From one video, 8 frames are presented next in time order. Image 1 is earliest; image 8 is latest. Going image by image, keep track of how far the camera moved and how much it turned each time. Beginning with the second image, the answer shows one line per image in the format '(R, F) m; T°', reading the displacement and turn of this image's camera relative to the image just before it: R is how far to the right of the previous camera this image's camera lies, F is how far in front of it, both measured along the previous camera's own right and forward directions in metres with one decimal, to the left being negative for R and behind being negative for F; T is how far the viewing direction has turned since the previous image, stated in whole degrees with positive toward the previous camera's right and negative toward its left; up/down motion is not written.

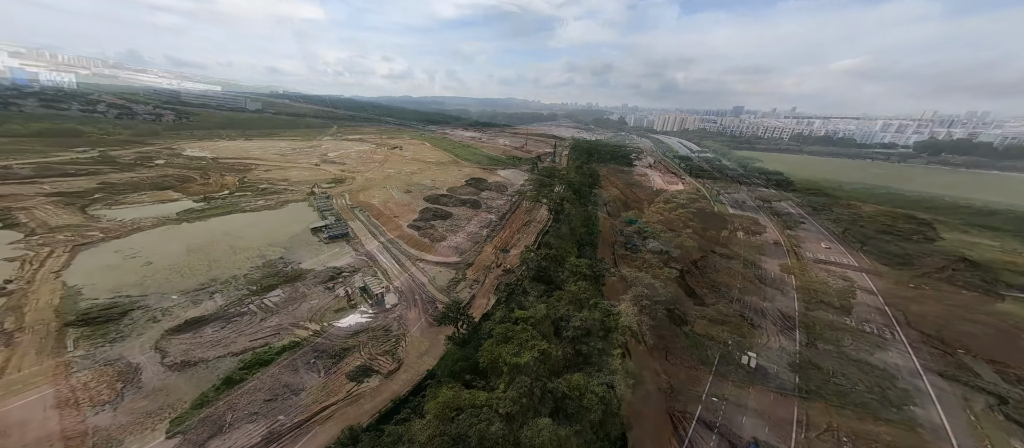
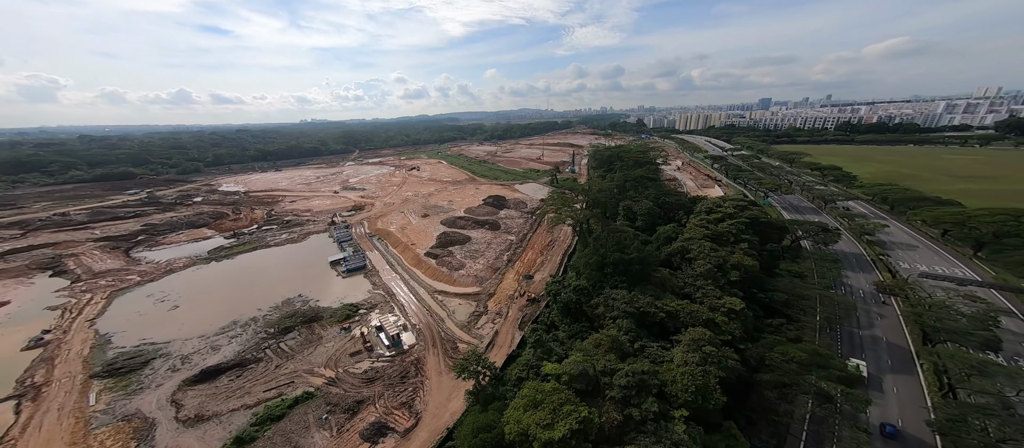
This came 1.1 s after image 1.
(+0.2, +2.9) m; -5°
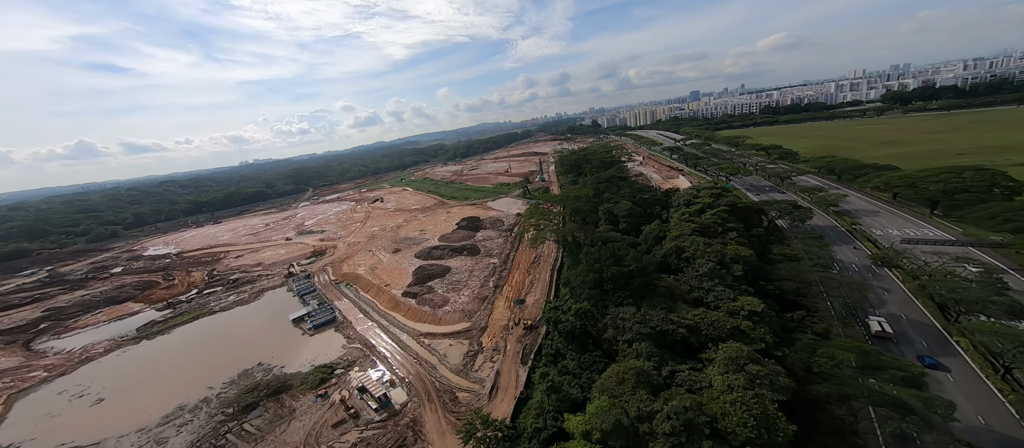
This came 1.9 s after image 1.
(-1.1, +2.1) m; +6°
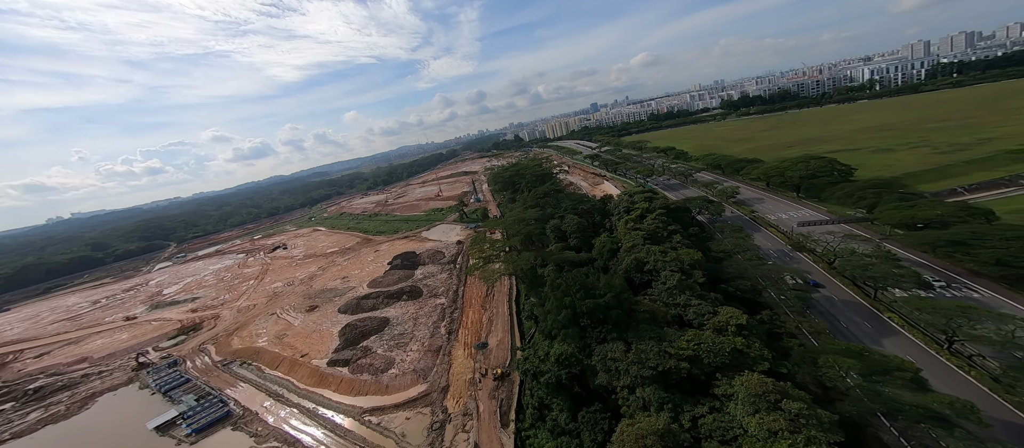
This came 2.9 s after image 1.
(-1.8, +3.1) m; +14°
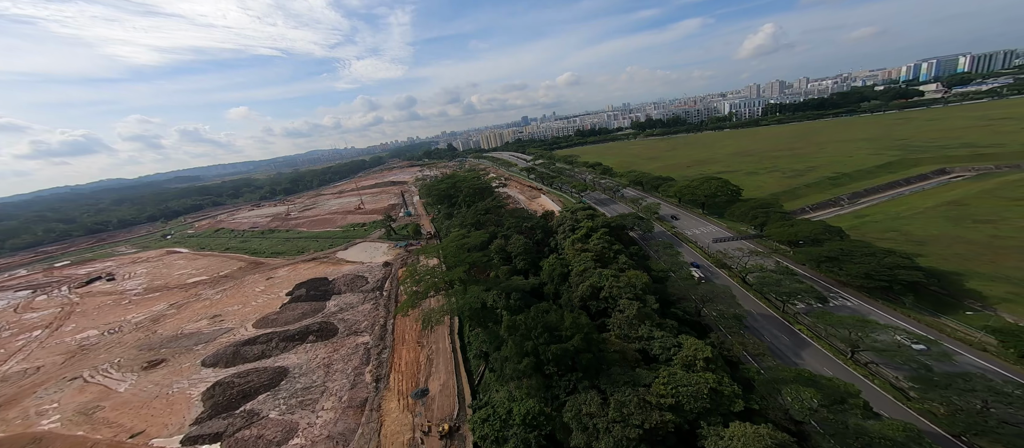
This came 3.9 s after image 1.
(-1.7, +2.8) m; +14°
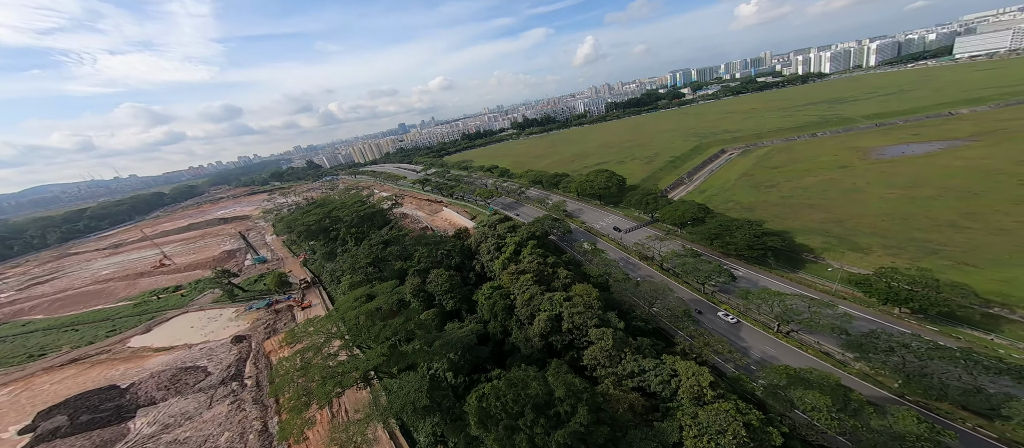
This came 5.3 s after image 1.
(-2.4, +5.4) m; +21°
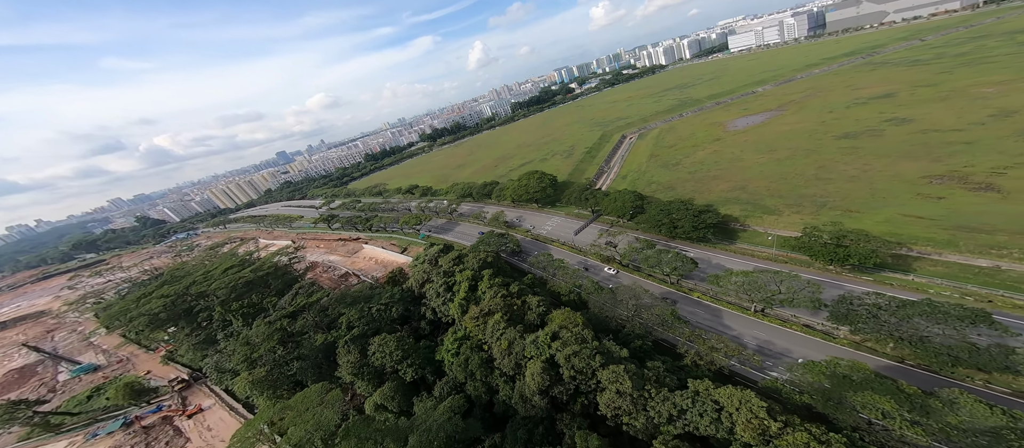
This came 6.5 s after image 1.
(-1.9, +4.6) m; +15°
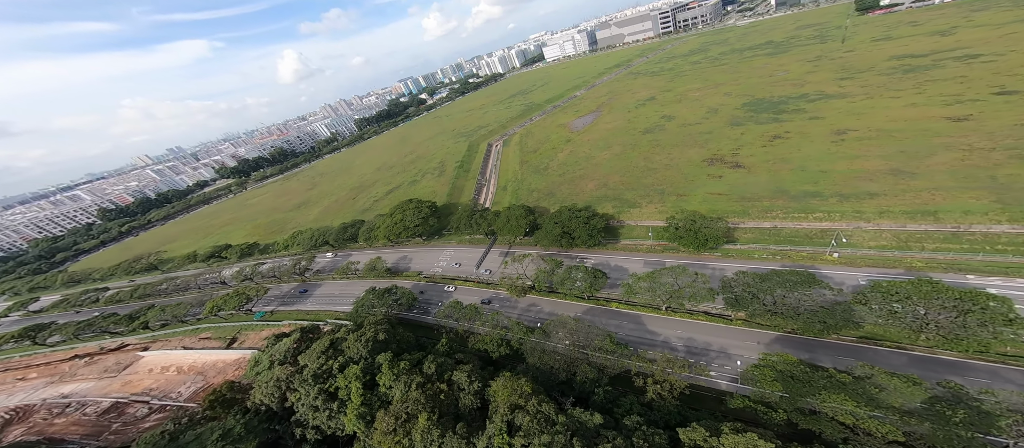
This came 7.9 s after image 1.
(-1.9, +5.1) m; +25°
